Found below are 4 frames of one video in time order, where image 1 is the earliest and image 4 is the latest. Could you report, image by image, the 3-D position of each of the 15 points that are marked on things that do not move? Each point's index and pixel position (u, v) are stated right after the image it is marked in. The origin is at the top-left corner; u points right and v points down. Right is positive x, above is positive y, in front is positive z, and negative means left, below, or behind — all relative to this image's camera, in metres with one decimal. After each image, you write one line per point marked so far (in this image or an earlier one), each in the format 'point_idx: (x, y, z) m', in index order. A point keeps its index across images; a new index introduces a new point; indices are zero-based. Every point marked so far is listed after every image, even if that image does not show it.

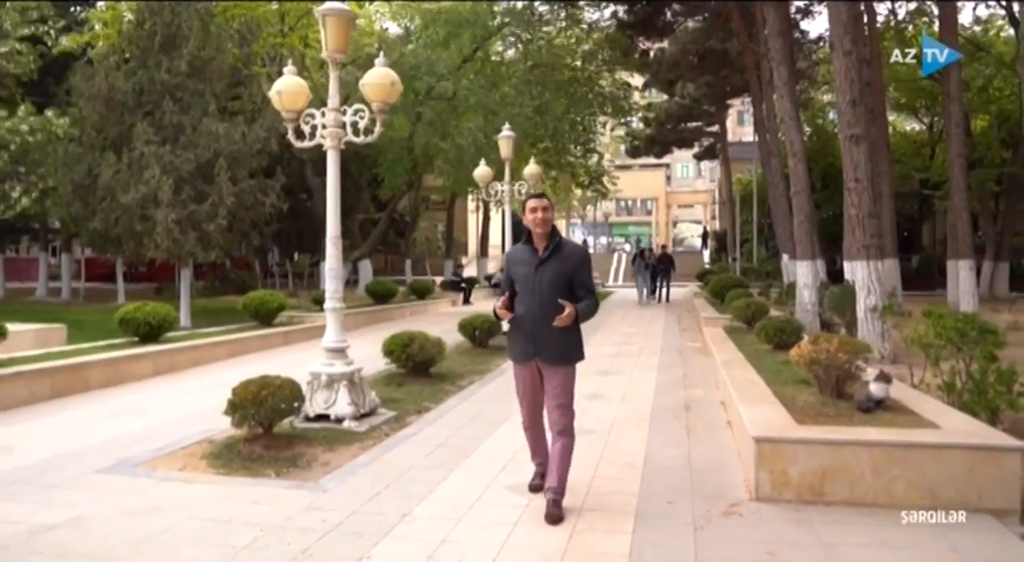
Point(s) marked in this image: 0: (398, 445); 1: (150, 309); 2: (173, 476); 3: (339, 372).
0: (-0.9, -1.2, +6.7) m
1: (-4.9, -0.4, +11.8) m
2: (-2.2, -1.3, +5.8) m
3: (-1.4, -0.7, +7.2) m
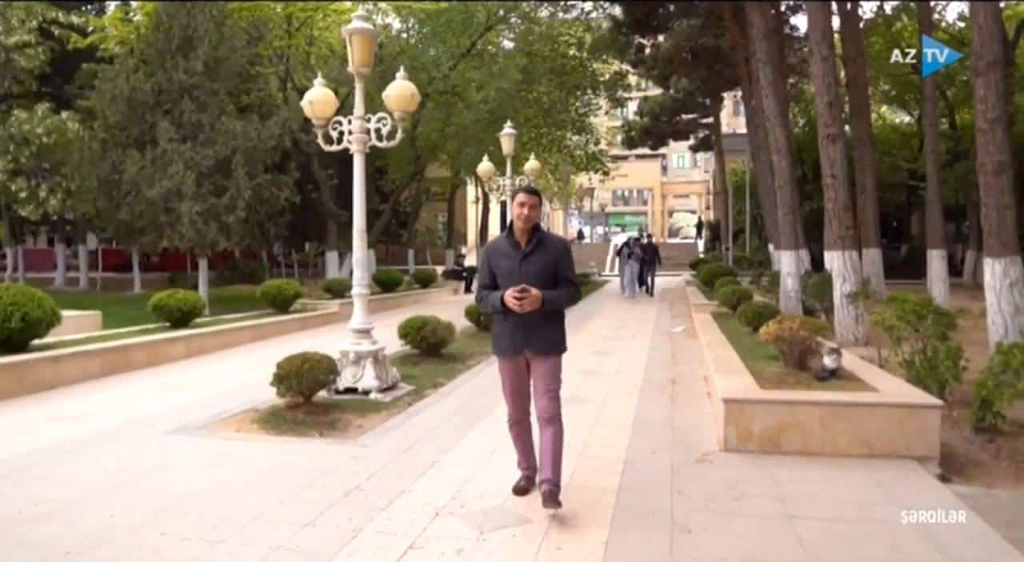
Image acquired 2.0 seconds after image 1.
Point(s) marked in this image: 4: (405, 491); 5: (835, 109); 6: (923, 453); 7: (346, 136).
0: (-0.8, -1.1, +7.7) m
1: (-4.8, -0.2, +12.8) m
2: (-2.2, -1.2, +6.7) m
3: (-1.4, -0.6, +8.2) m
4: (-0.6, -1.2, +5.1) m
5: (+4.3, +2.3, +11.7) m
6: (+2.6, -1.1, +5.6) m
7: (-1.7, +1.5, +8.9) m
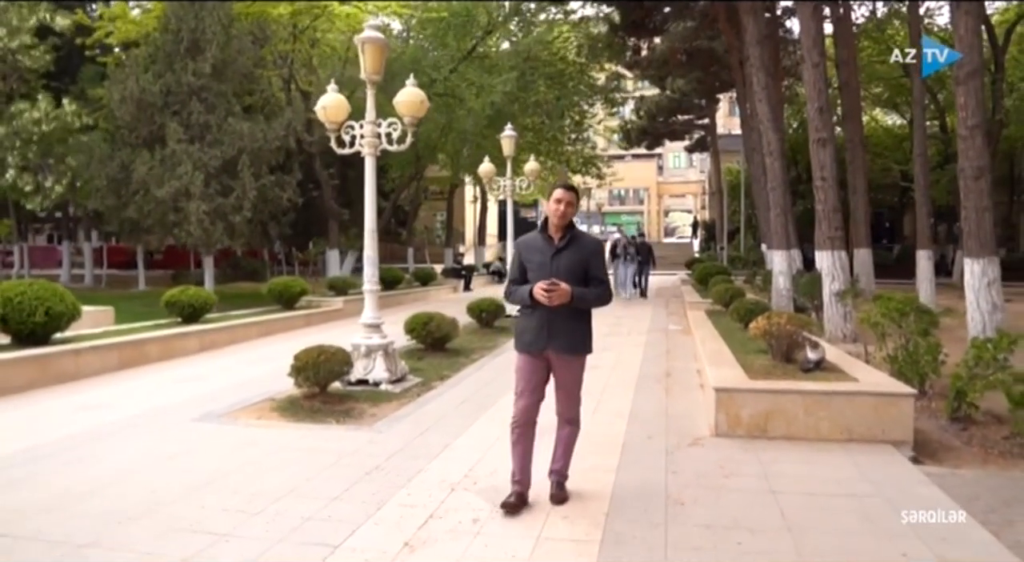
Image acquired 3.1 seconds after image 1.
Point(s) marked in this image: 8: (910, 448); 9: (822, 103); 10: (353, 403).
0: (-0.8, -1.1, +8.1) m
1: (-4.8, -0.2, +13.2) m
2: (-2.1, -1.2, +7.2) m
3: (-1.3, -0.6, +8.6) m
4: (-0.6, -1.2, +5.5) m
5: (+4.3, +2.3, +12.1) m
6: (+2.7, -1.1, +6.0) m
7: (-1.6, +1.5, +9.3) m
8: (+2.7, -1.1, +6.0) m
9: (+4.2, +2.4, +12.0) m
10: (-1.4, -1.1, +7.8) m
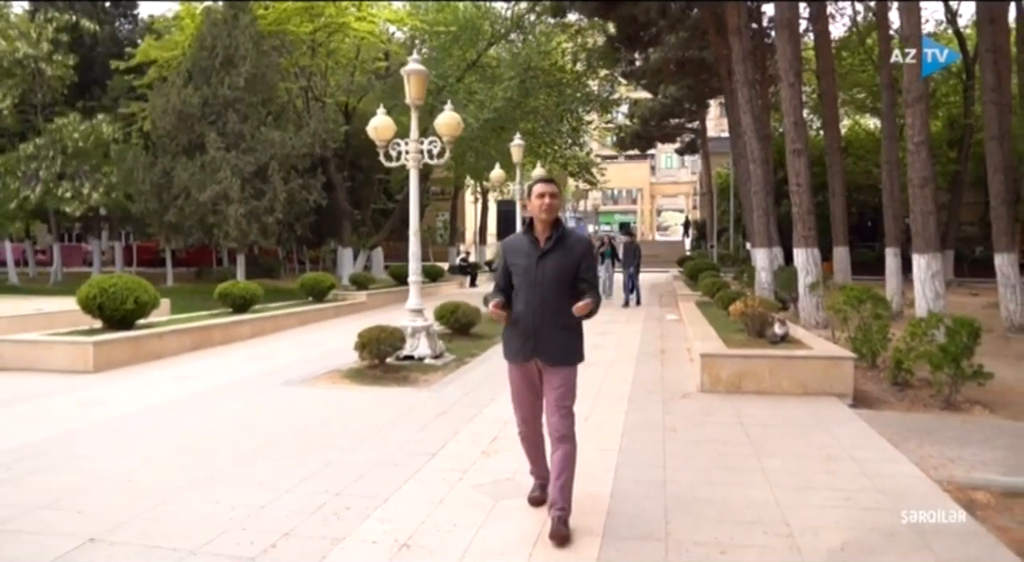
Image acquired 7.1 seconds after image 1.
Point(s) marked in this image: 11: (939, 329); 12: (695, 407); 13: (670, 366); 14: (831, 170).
0: (-0.5, -1.0, +9.9) m
1: (-4.6, -0.1, +14.9) m
2: (-1.9, -1.1, +8.9) m
3: (-1.1, -0.5, +10.4) m
4: (-0.3, -1.1, +7.3) m
5: (+4.6, +2.4, +13.9) m
6: (+3.0, -1.0, +7.8) m
7: (-1.4, +1.6, +11.1) m
8: (+3.0, -1.1, +7.8) m
9: (+4.5, +2.5, +13.8) m
10: (-1.2, -1.0, +9.6) m
11: (+4.1, -0.5, +8.5) m
12: (+1.6, -1.1, +7.4) m
13: (+1.8, -1.0, +9.9) m
14: (+7.2, +2.5, +20.0) m
